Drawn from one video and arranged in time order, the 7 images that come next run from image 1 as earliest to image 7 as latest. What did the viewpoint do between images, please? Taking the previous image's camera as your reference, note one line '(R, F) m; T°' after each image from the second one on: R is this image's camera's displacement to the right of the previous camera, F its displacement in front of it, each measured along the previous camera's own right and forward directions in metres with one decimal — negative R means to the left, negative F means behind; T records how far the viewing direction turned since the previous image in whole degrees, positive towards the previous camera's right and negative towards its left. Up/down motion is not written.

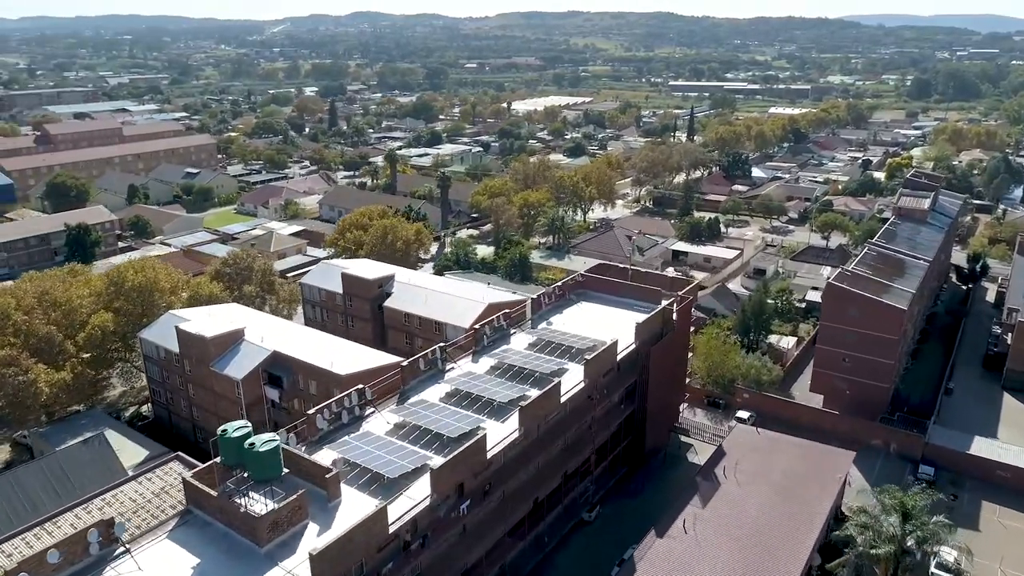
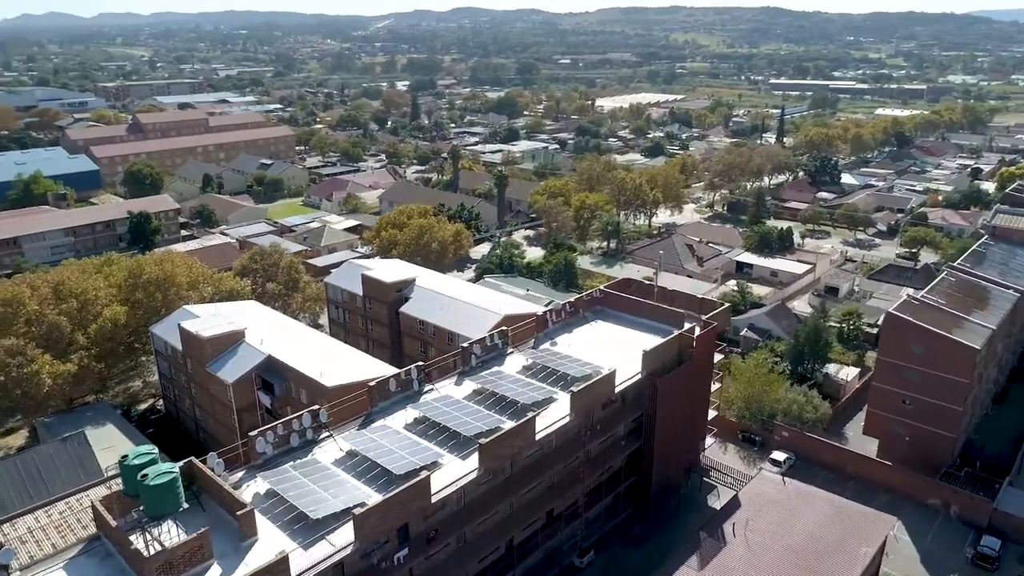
(+4.4, +3.7) m; -7°
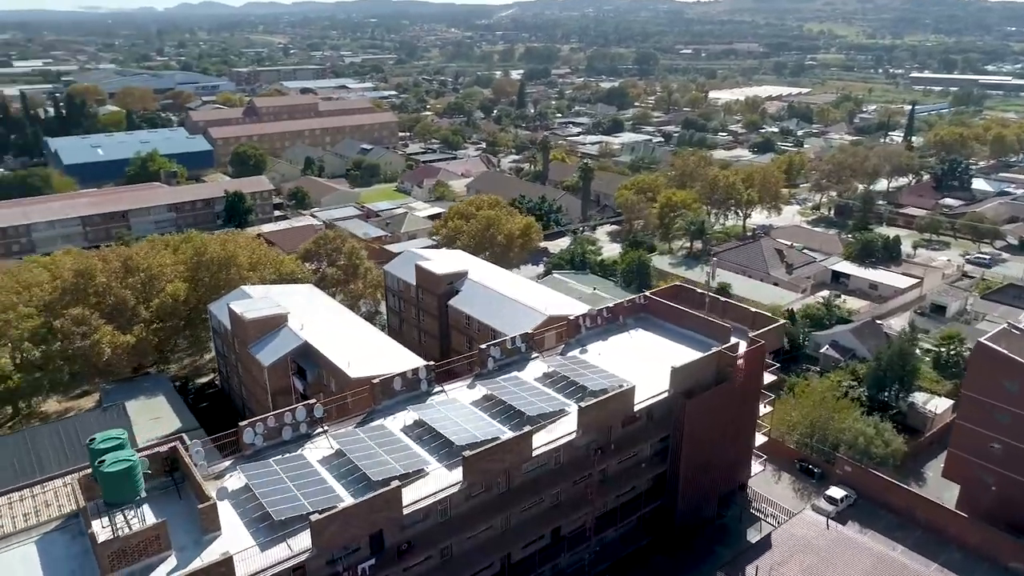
(+3.8, +2.1) m; -9°
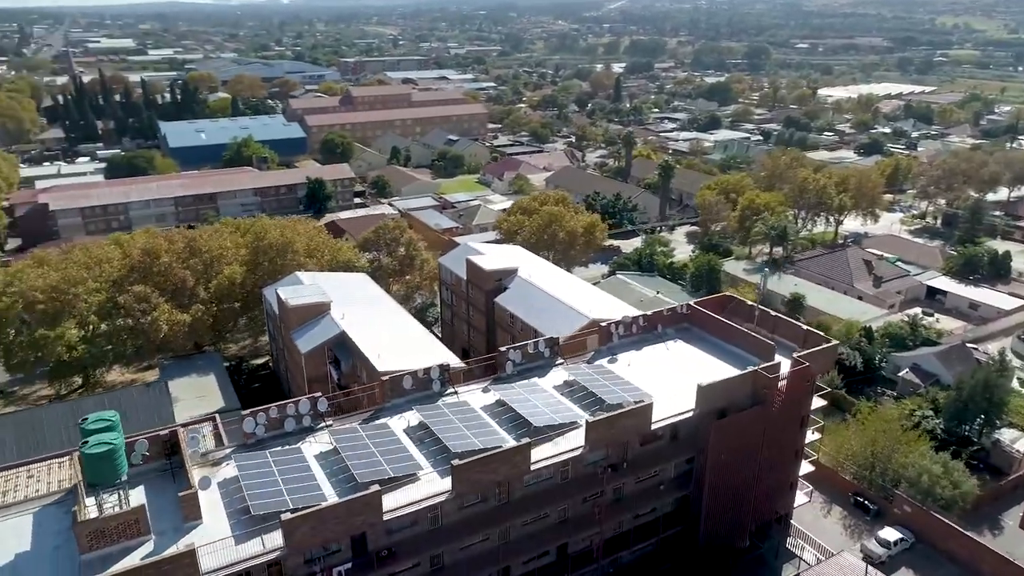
(+3.1, +1.5) m; -8°
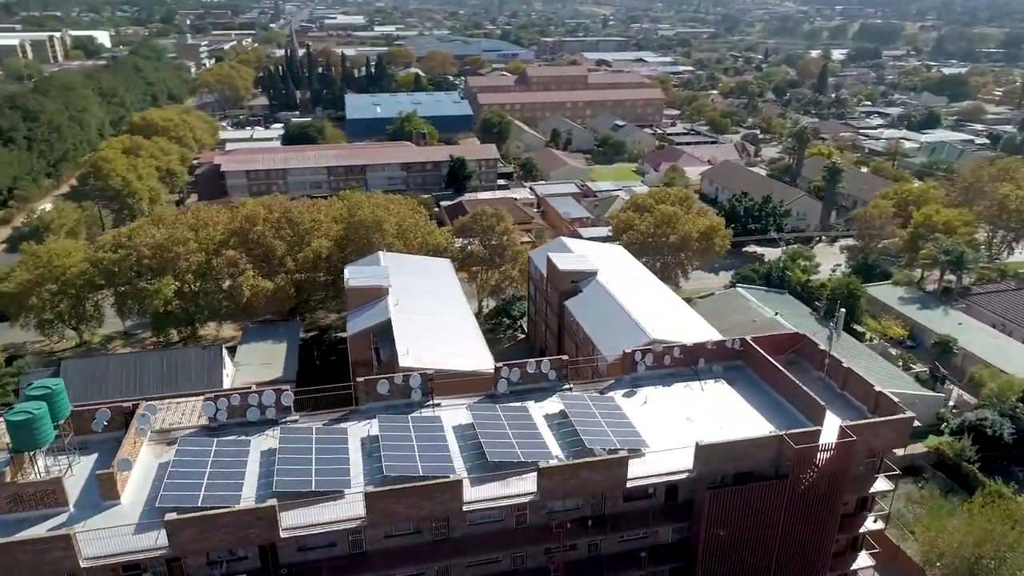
(+7.0, +4.1) m; -15°
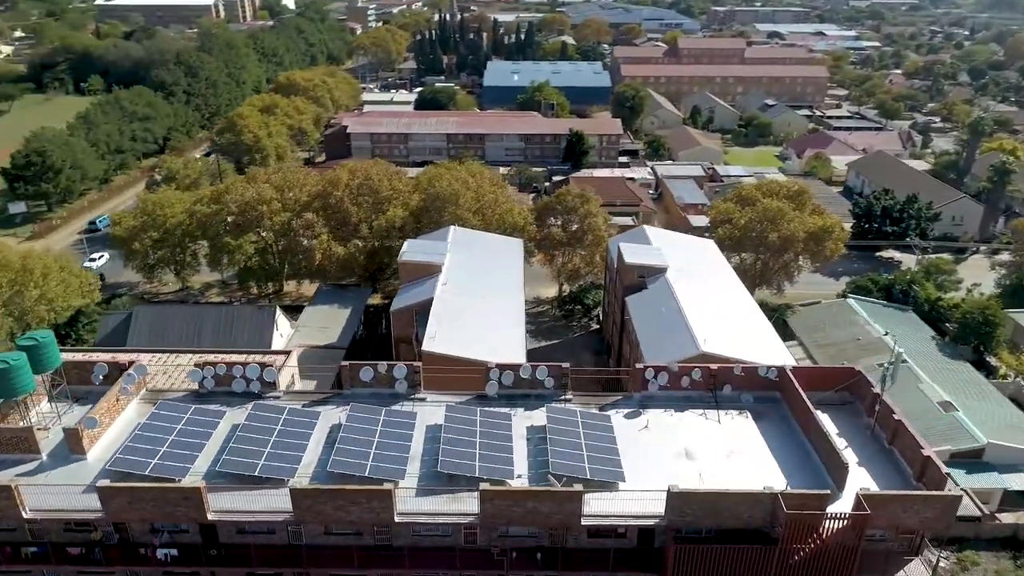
(+5.3, +2.9) m; -12°
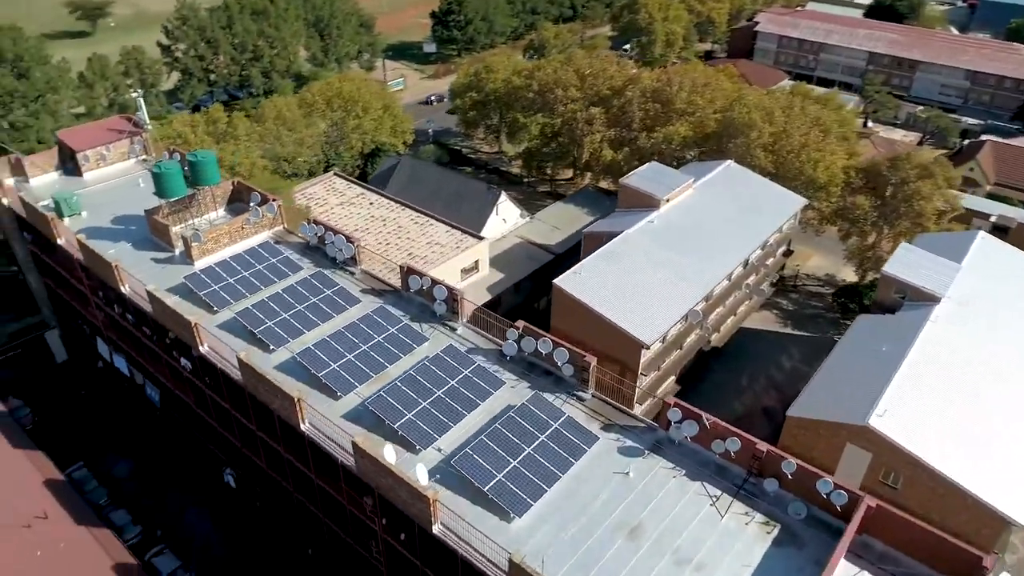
(+10.5, +7.4) m; -33°
